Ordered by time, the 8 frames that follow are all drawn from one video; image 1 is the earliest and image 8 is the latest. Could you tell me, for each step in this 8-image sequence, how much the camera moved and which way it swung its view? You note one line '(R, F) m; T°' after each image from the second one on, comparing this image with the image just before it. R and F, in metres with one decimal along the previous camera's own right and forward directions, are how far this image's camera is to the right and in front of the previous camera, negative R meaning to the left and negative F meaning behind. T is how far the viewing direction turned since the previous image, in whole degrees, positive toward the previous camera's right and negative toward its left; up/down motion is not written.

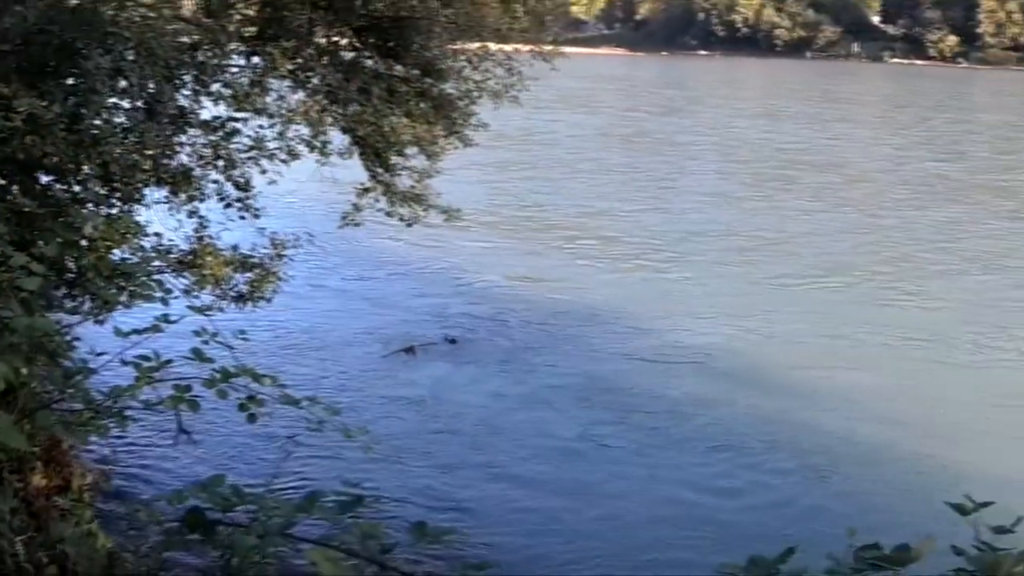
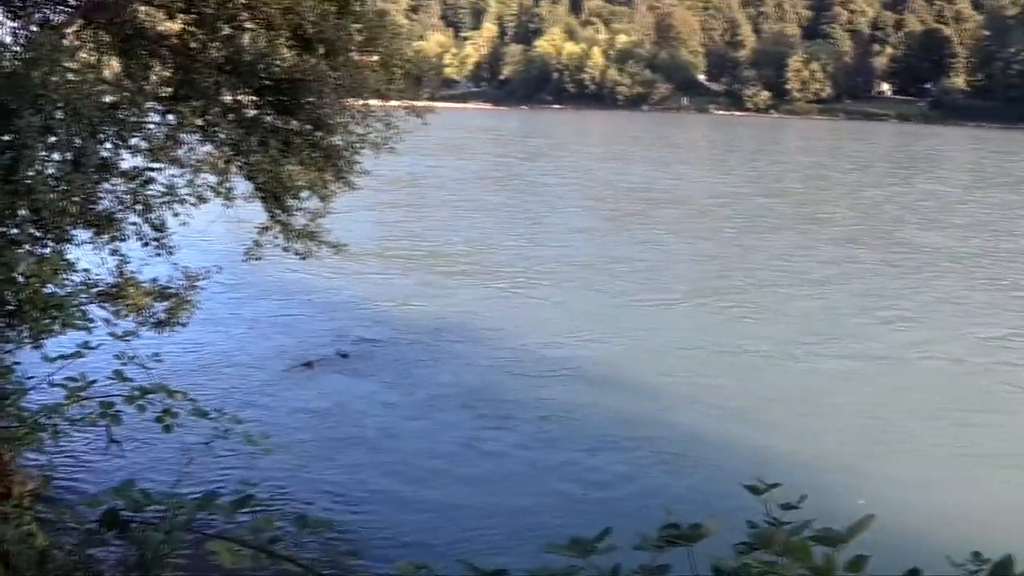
(+0.6, -0.6) m; +1°
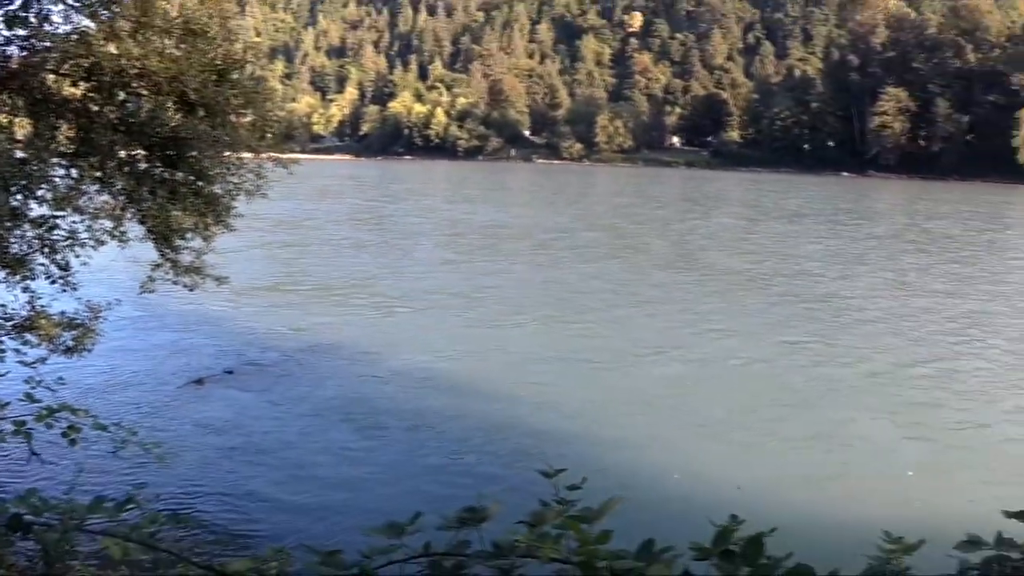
(+0.8, -0.8) m; +2°
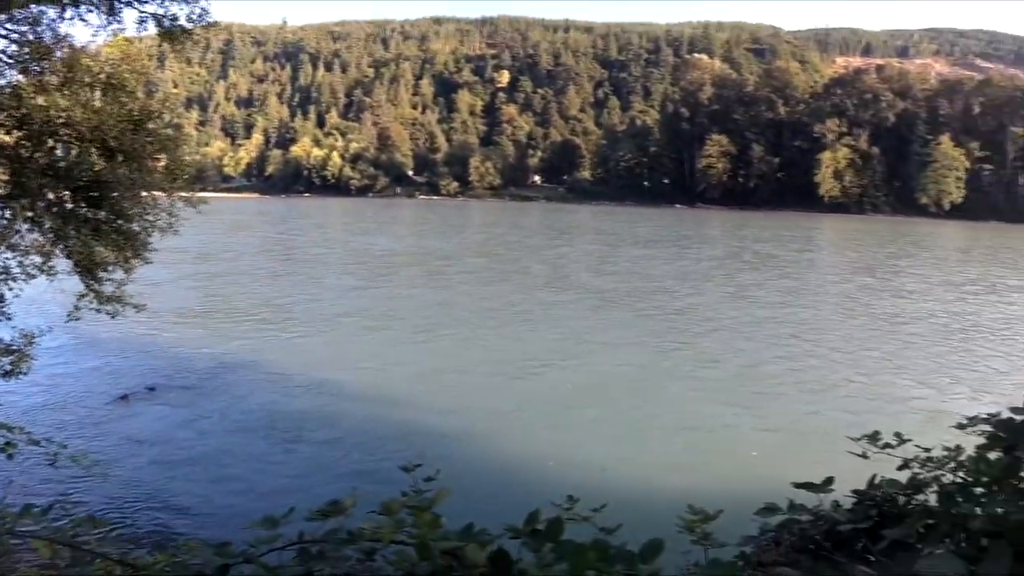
(+0.5, -0.8) m; +3°
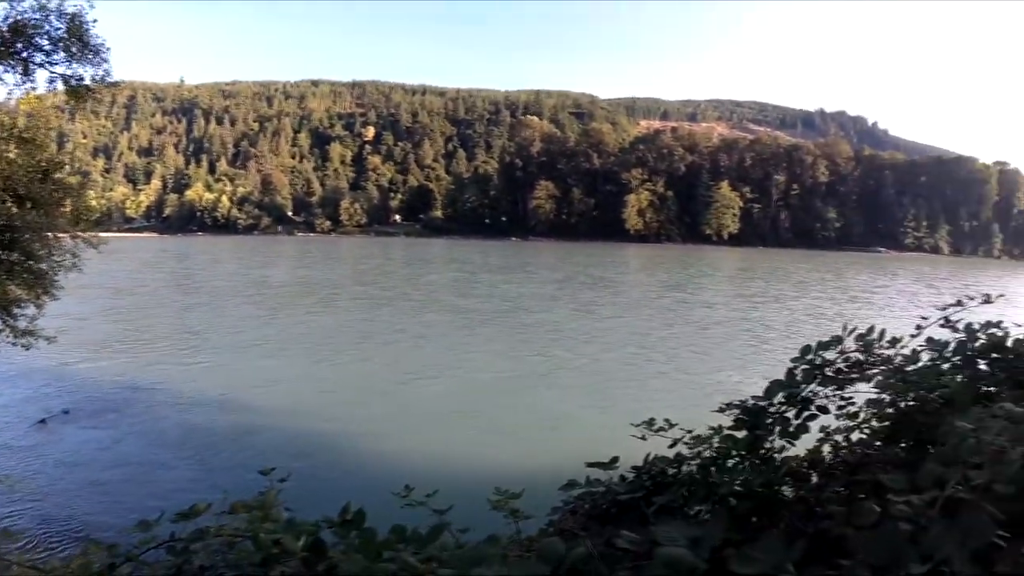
(+0.5, -1.2) m; +5°
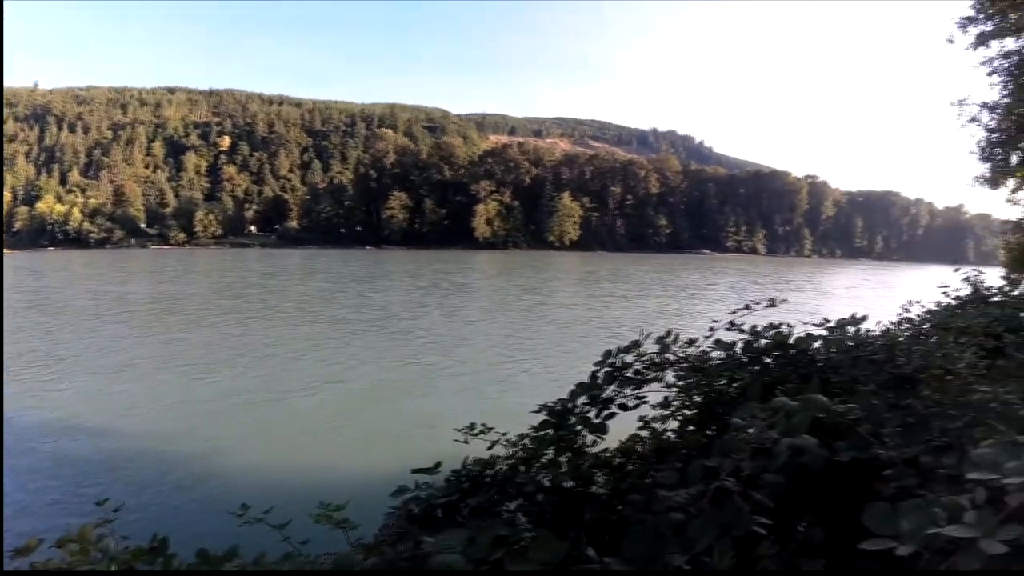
(+0.3, -0.4) m; +7°
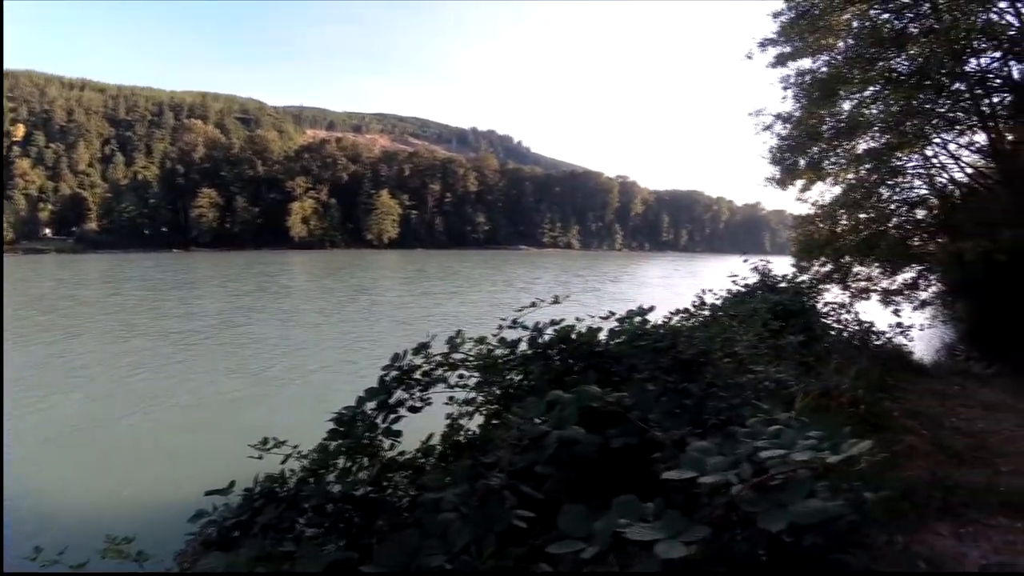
(+0.2, 0.0) m; +10°
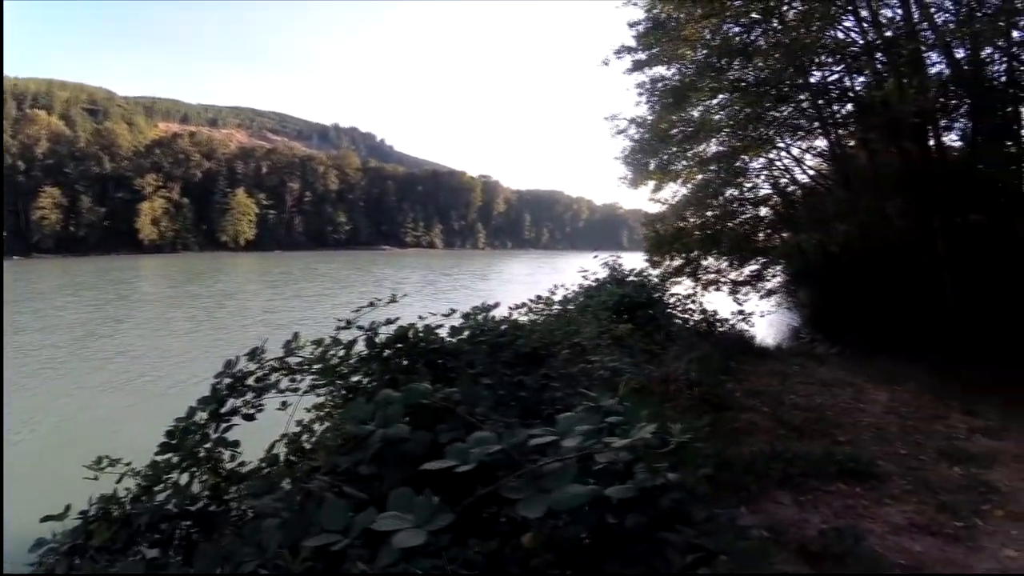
(+0.2, 0.0) m; +7°
